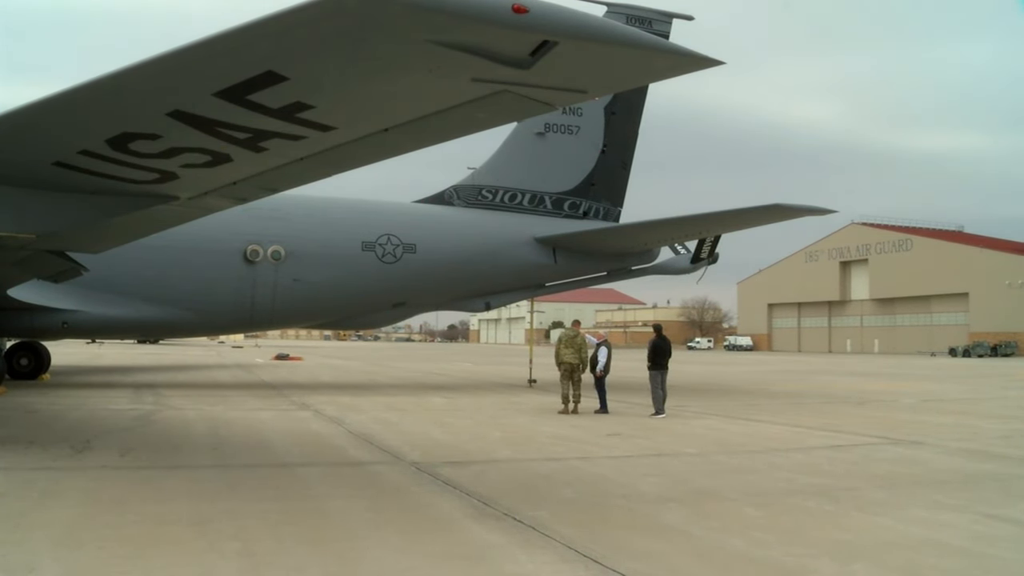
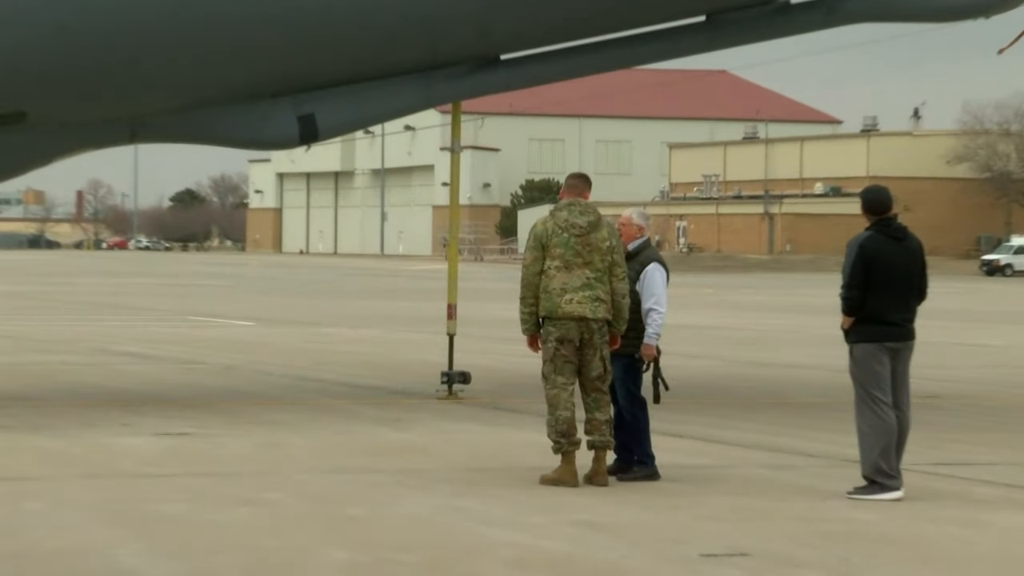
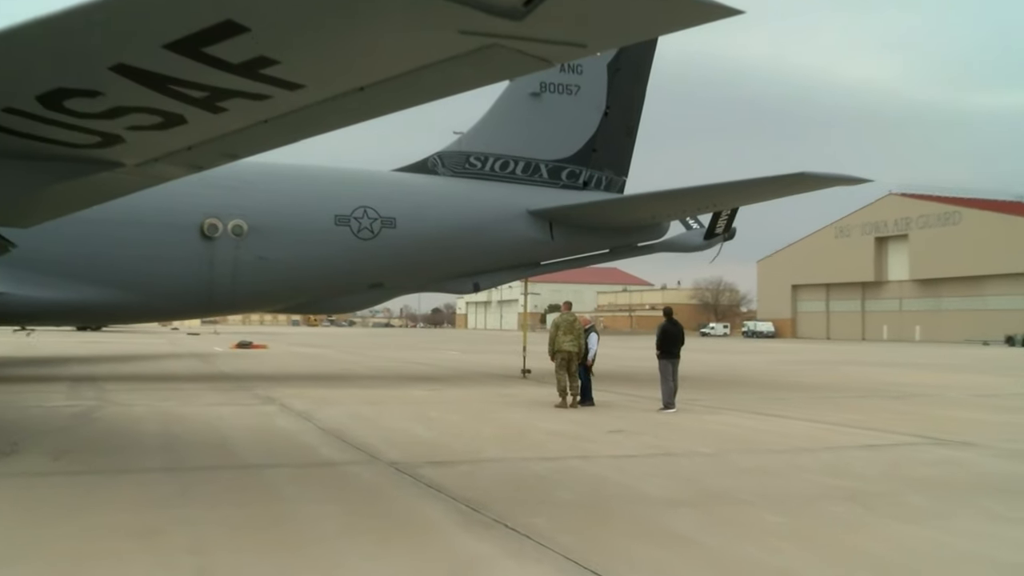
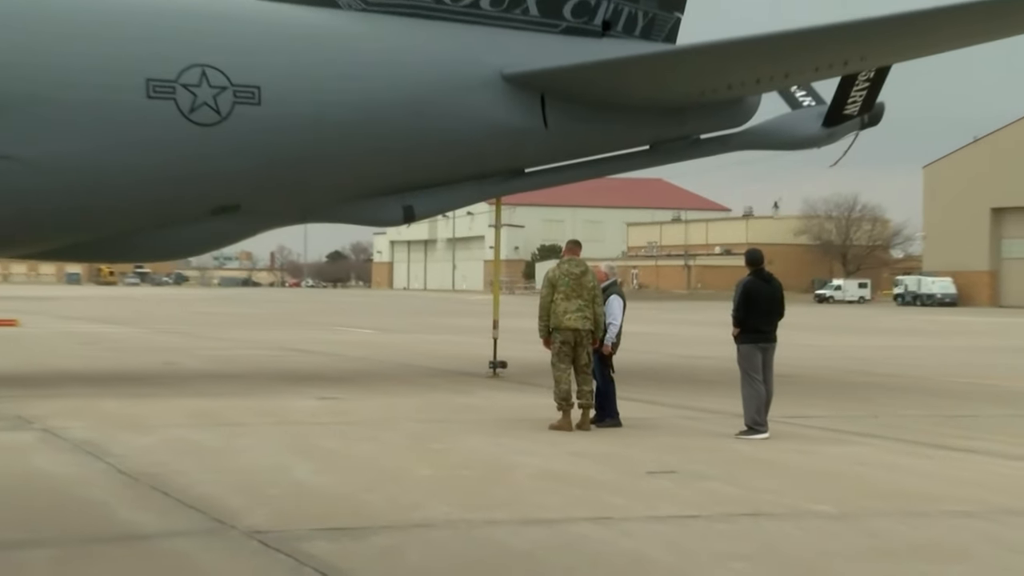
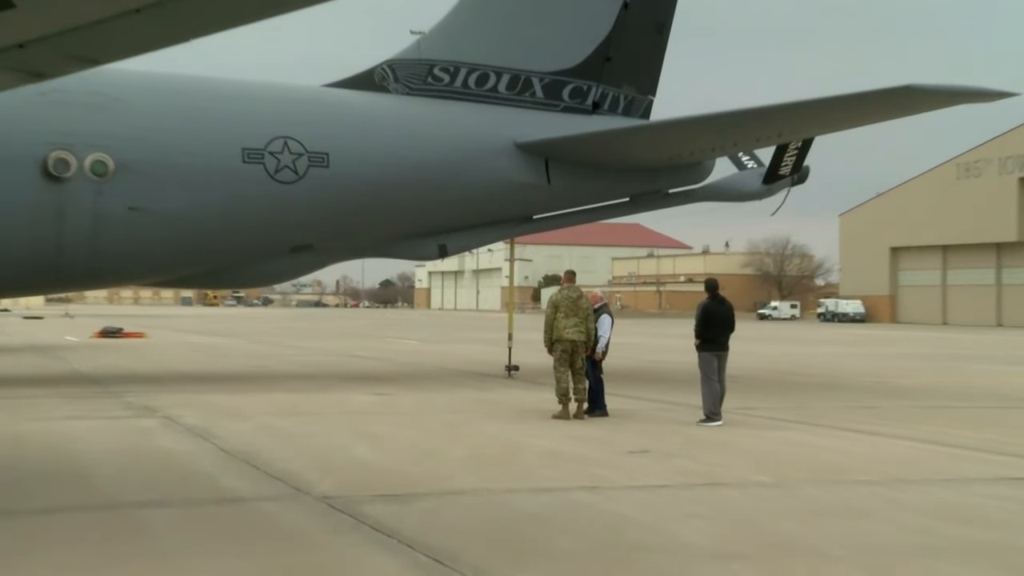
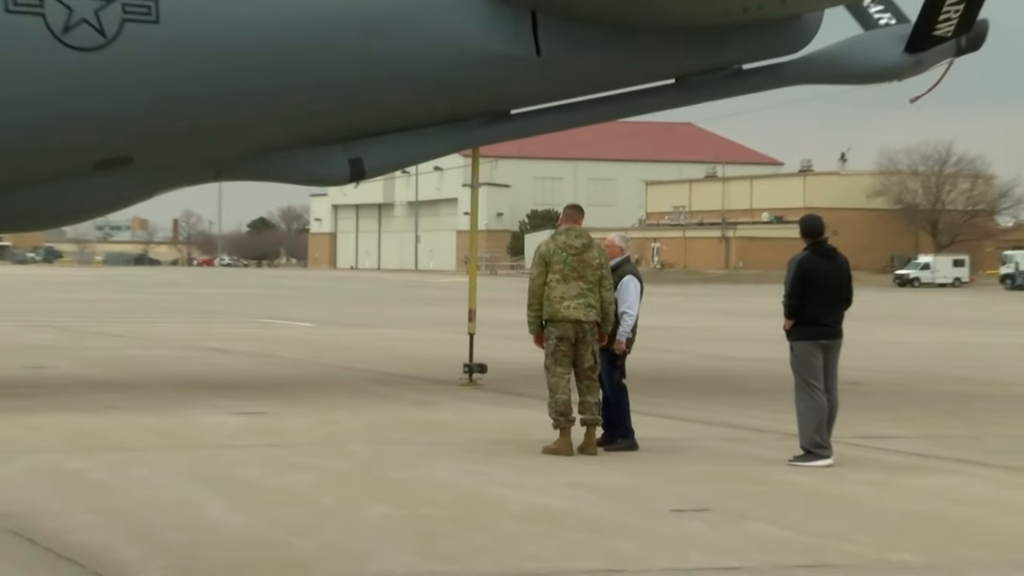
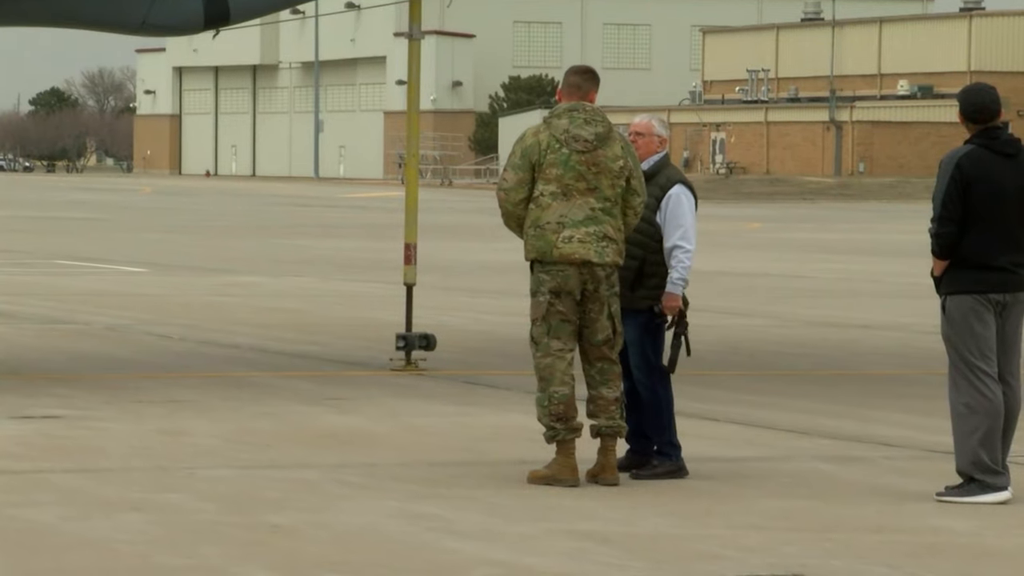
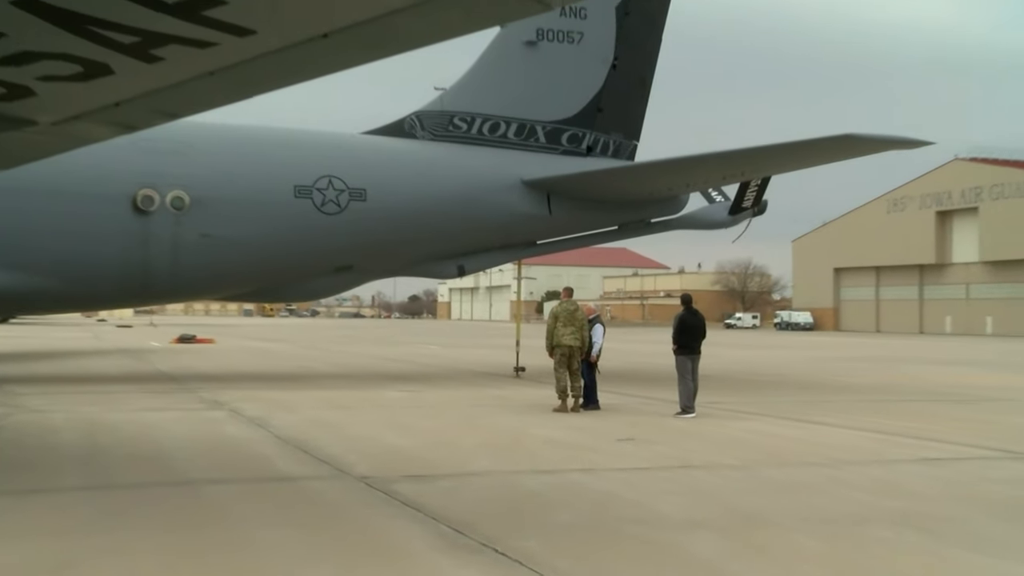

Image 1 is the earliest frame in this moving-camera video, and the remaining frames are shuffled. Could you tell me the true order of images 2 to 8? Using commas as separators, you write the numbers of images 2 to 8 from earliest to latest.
3, 8, 5, 4, 6, 2, 7
